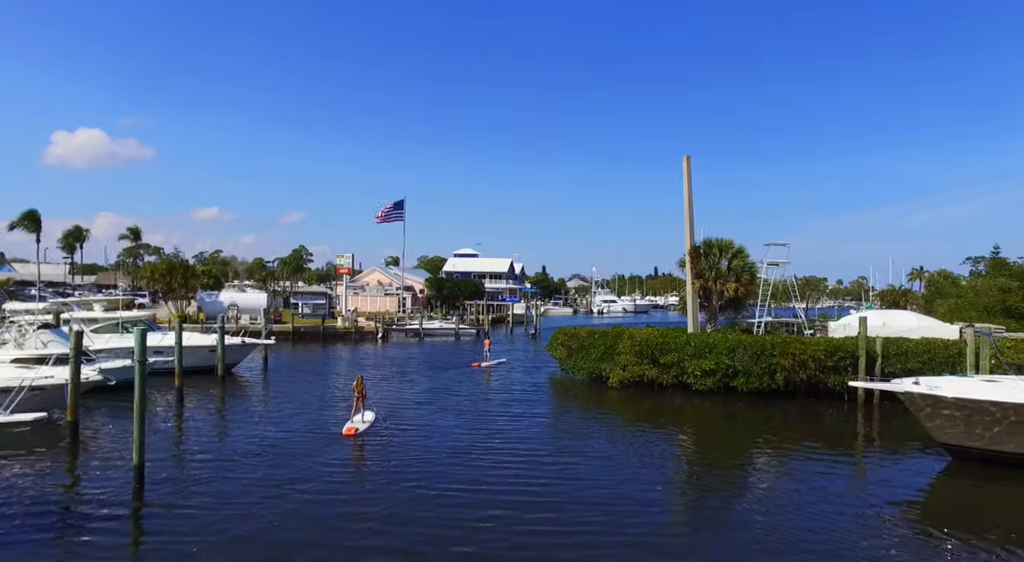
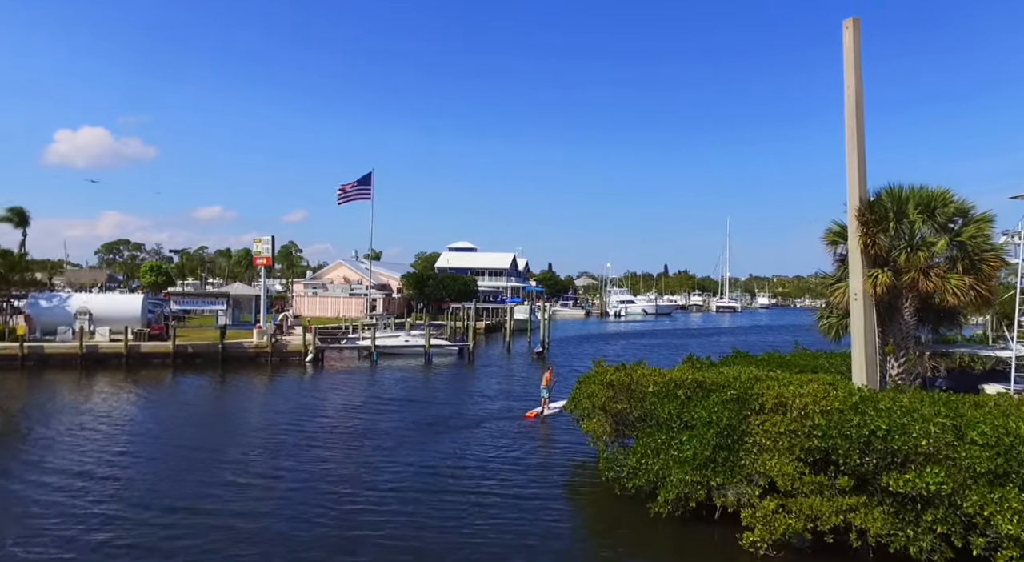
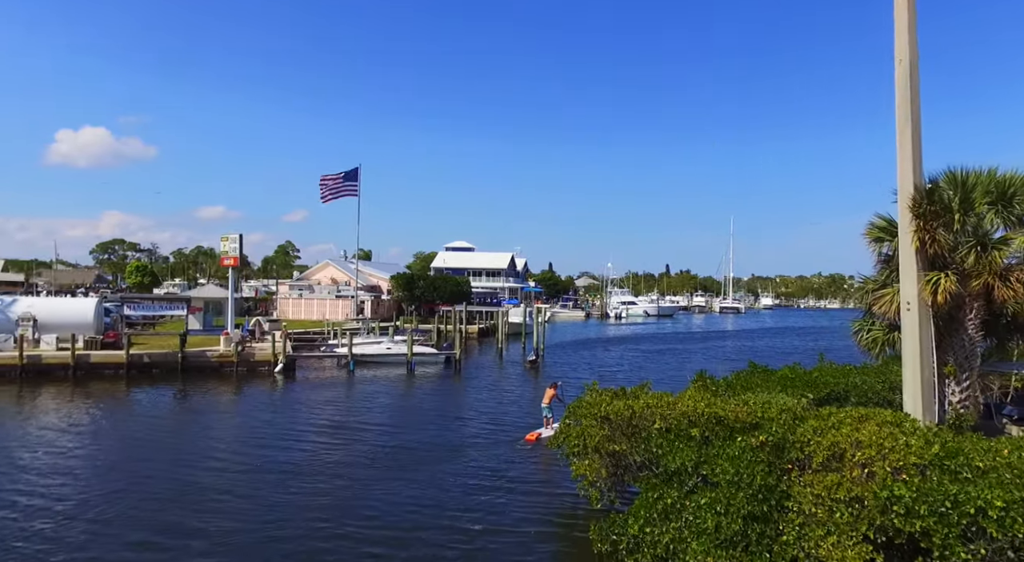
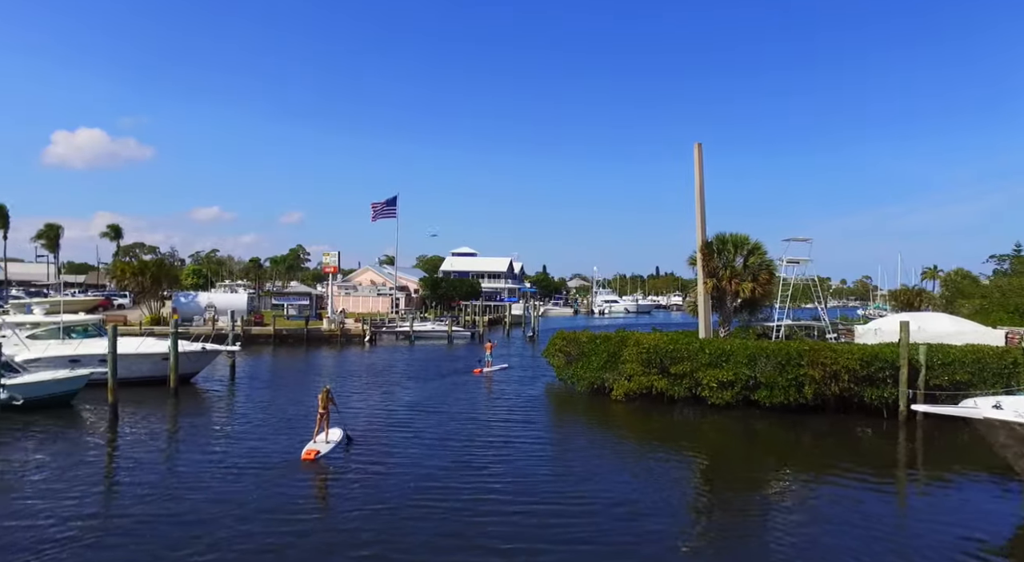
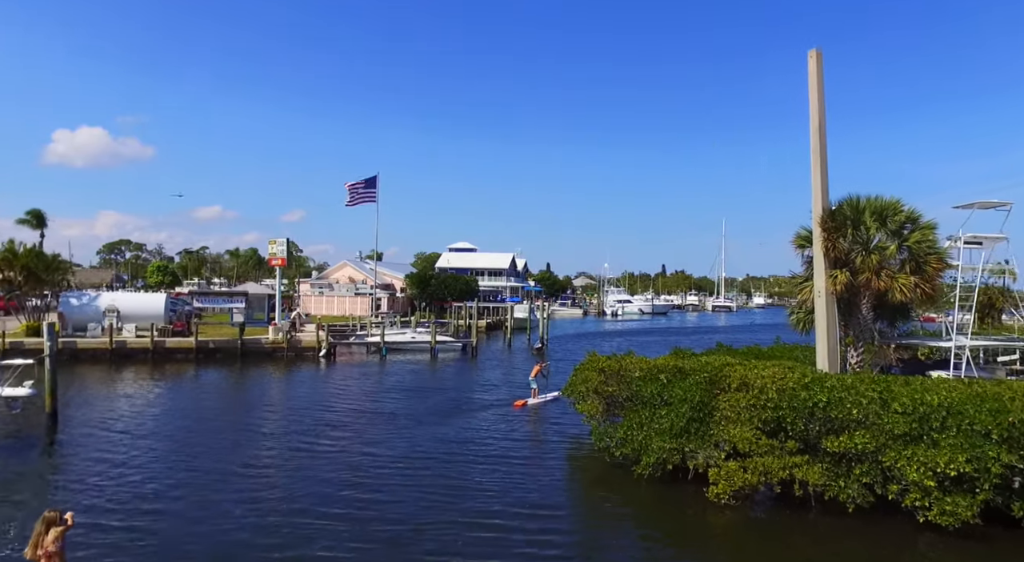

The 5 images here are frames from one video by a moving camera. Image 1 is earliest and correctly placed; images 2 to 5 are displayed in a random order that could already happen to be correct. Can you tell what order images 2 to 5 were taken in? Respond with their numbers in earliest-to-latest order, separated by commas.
4, 5, 2, 3
